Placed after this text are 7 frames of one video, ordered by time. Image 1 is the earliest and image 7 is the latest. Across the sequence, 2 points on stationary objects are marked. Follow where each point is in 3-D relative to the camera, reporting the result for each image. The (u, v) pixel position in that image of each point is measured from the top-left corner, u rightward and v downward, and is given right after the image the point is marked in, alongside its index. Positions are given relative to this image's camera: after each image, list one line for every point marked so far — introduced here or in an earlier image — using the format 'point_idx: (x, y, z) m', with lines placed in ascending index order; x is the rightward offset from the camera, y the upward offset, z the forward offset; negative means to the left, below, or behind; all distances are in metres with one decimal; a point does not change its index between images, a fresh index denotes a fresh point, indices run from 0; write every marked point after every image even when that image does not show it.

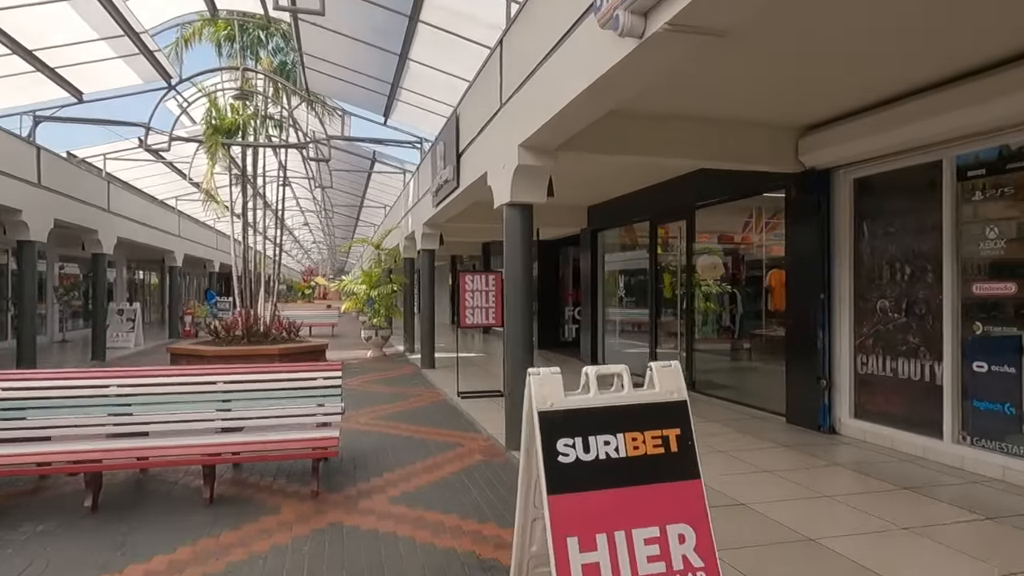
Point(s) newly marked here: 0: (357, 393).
0: (-2.3, -1.6, +10.0) m
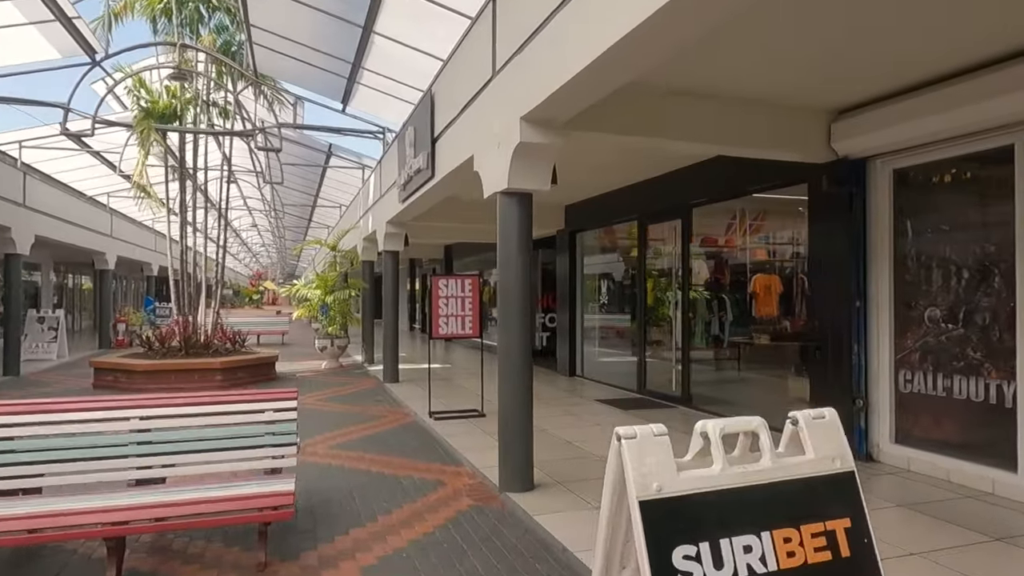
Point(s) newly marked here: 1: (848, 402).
0: (-2.6, -1.7, +8.8) m
1: (+3.0, -1.0, +5.9) m
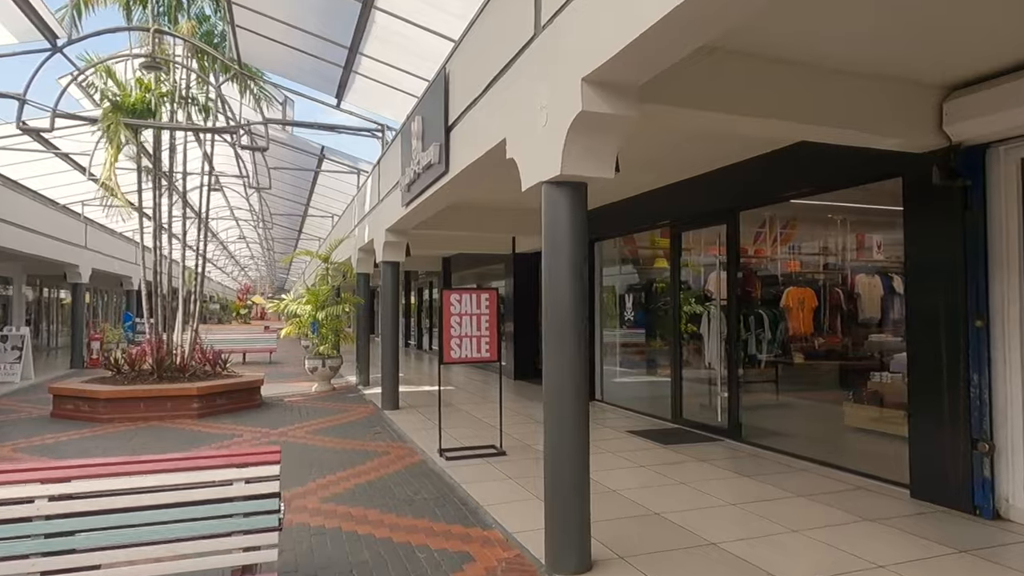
0: (-2.4, -1.9, +7.5) m
1: (+3.3, -1.1, +4.8) m
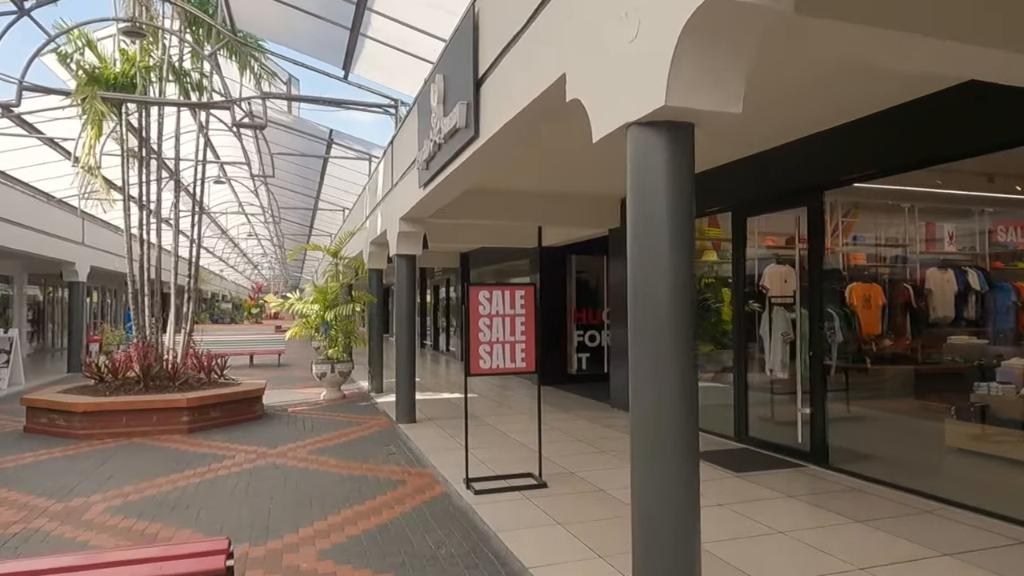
0: (-2.0, -1.8, +6.3) m
1: (+3.6, -1.1, +3.5) m
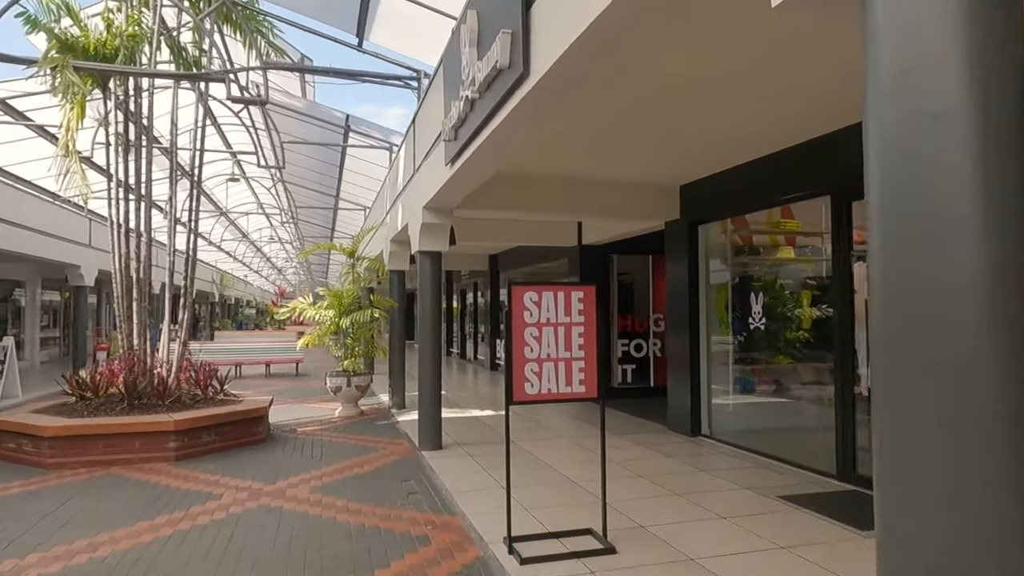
0: (-1.6, -1.9, +5.0) m
1: (+3.9, -1.1, +1.9) m
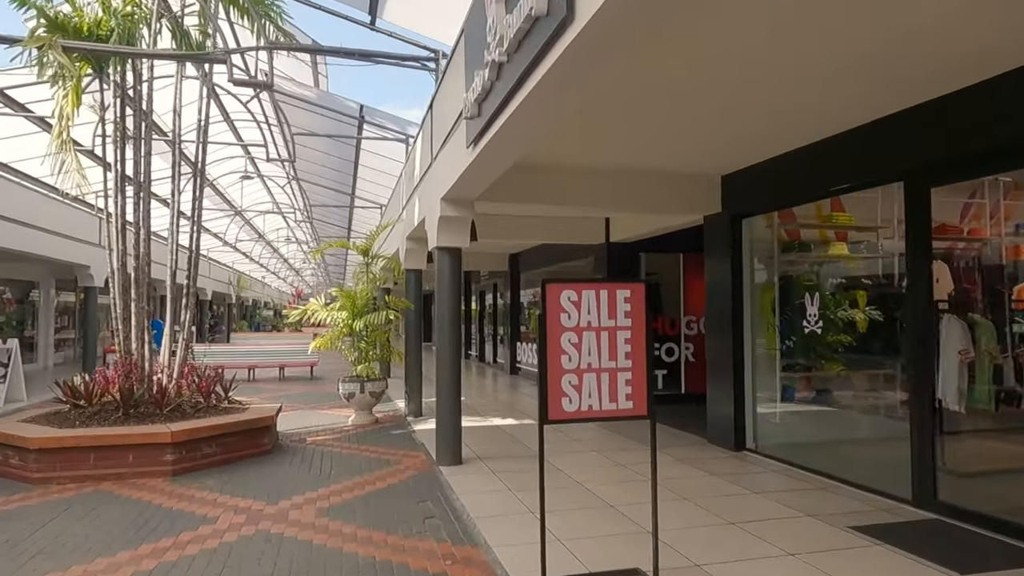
0: (-1.4, -1.8, +4.4) m
1: (+4.0, -1.1, +1.2) m
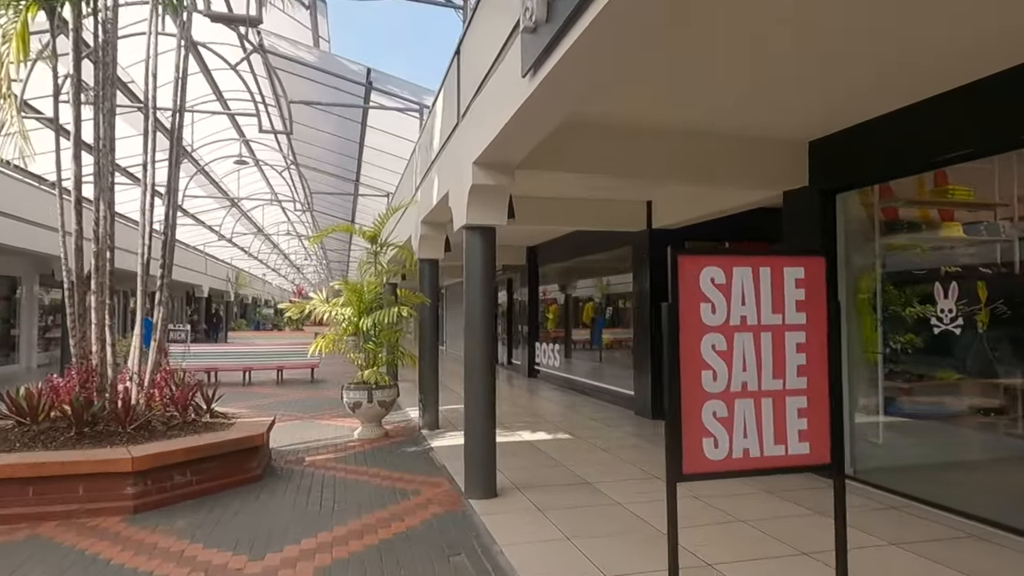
0: (-1.0, -1.8, +3.0) m
1: (+4.4, -1.0, -0.2) m
